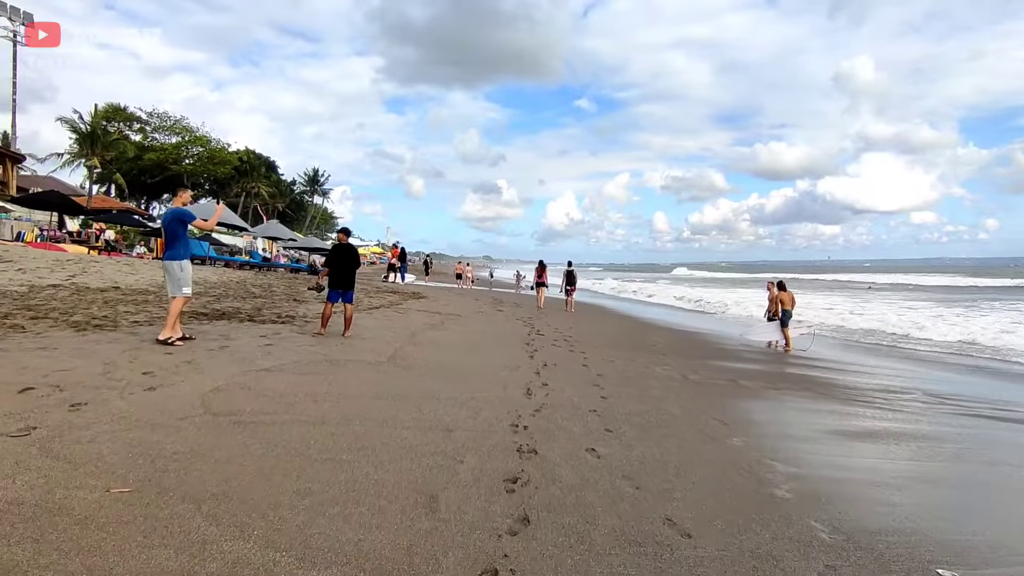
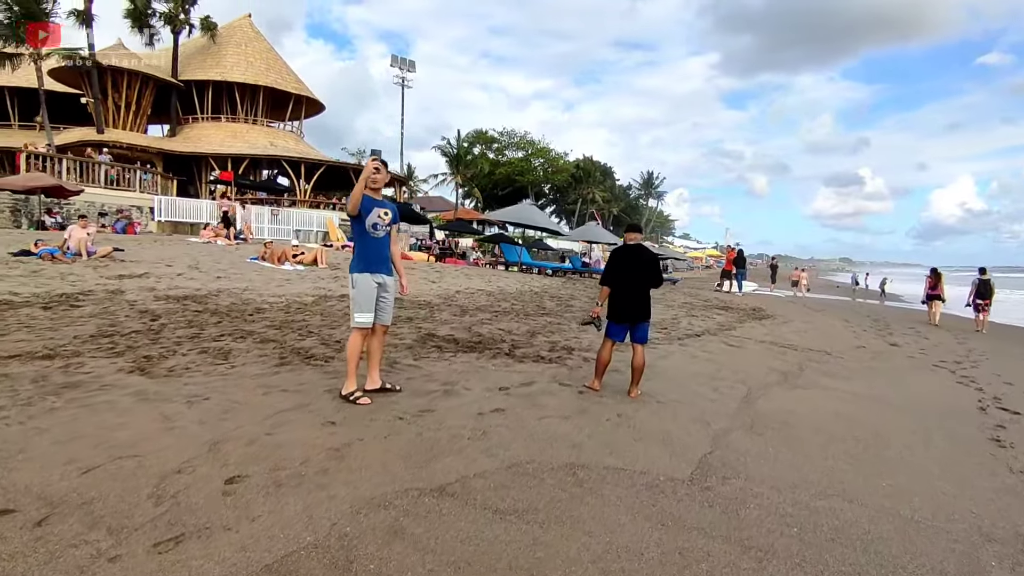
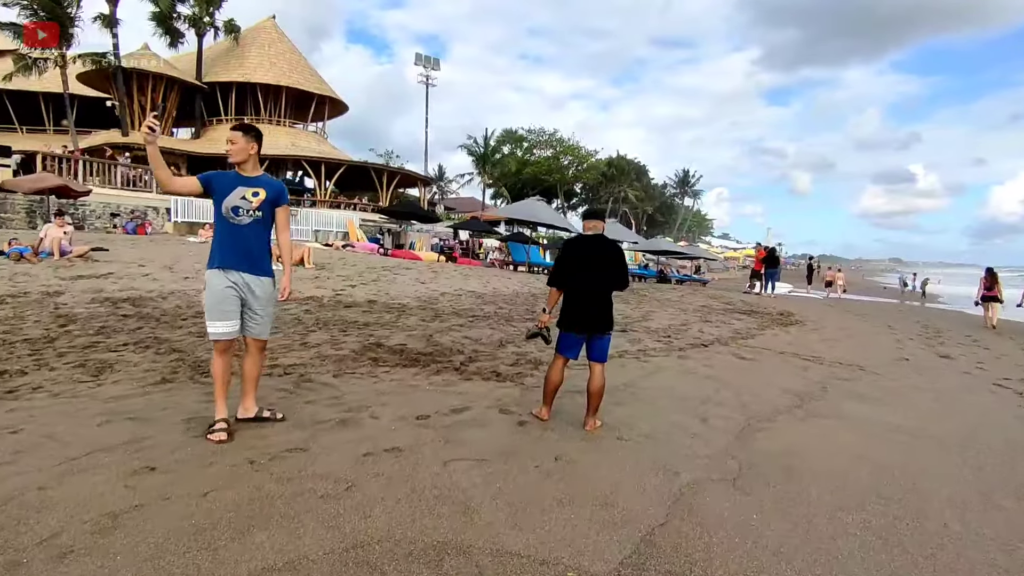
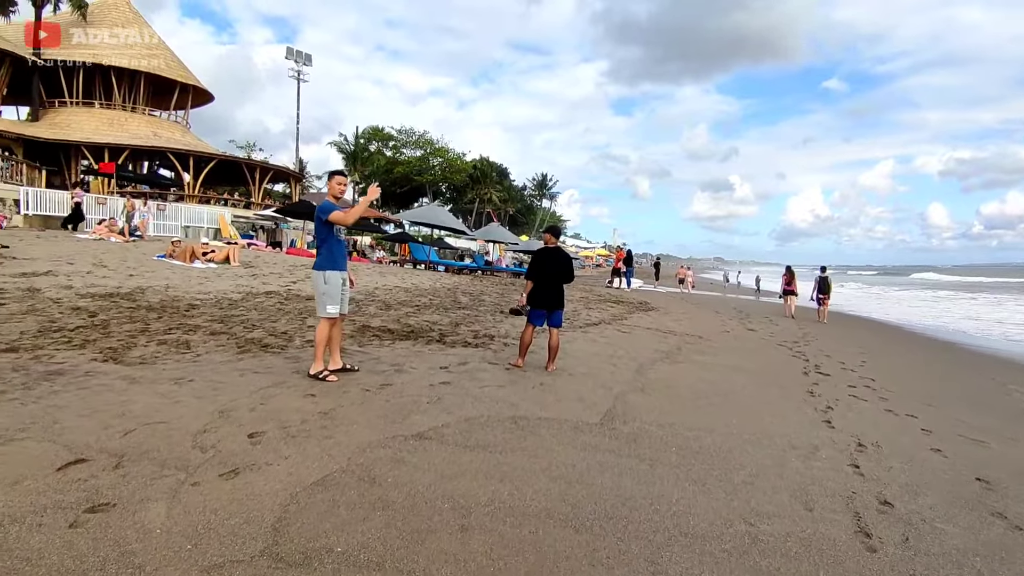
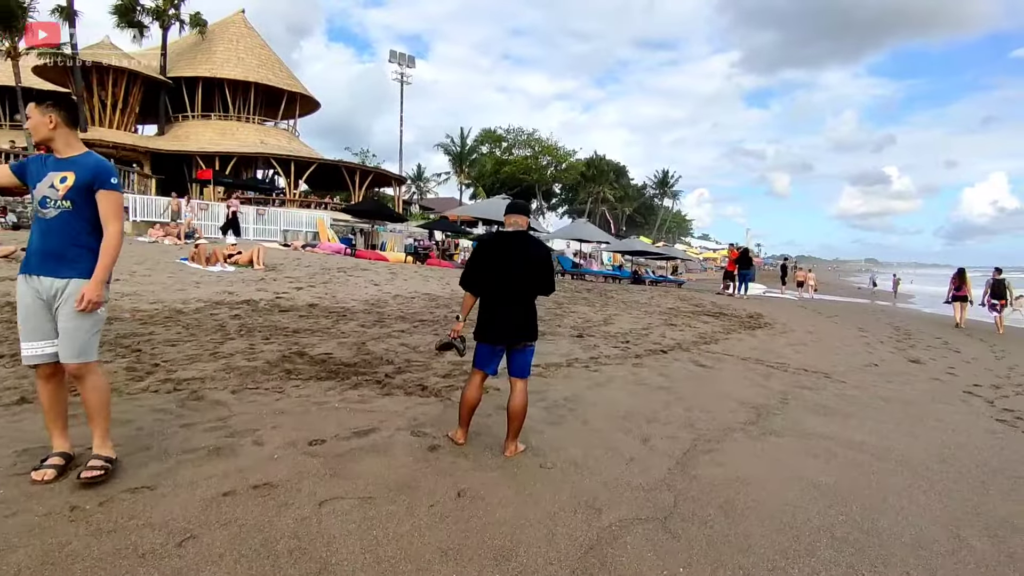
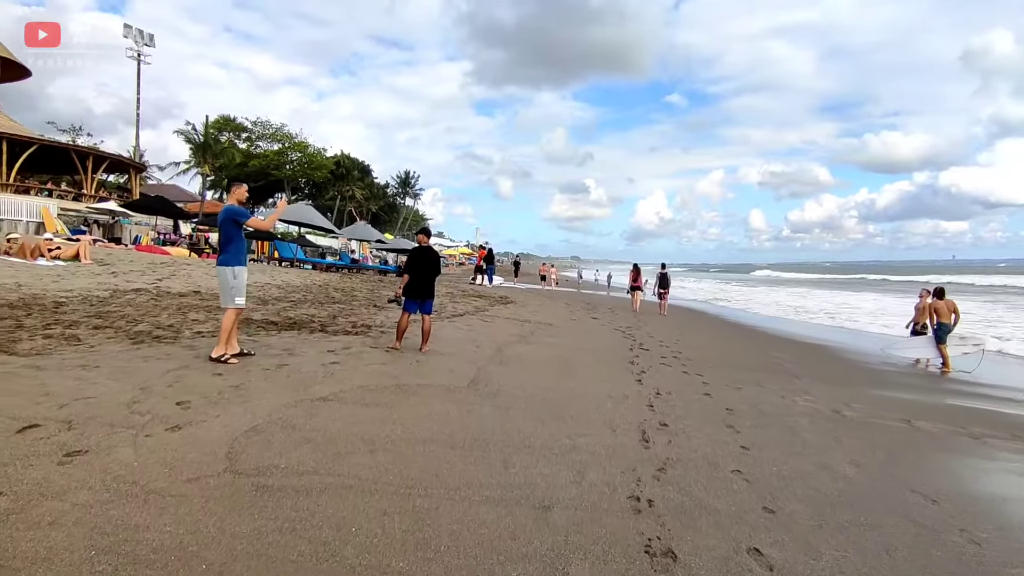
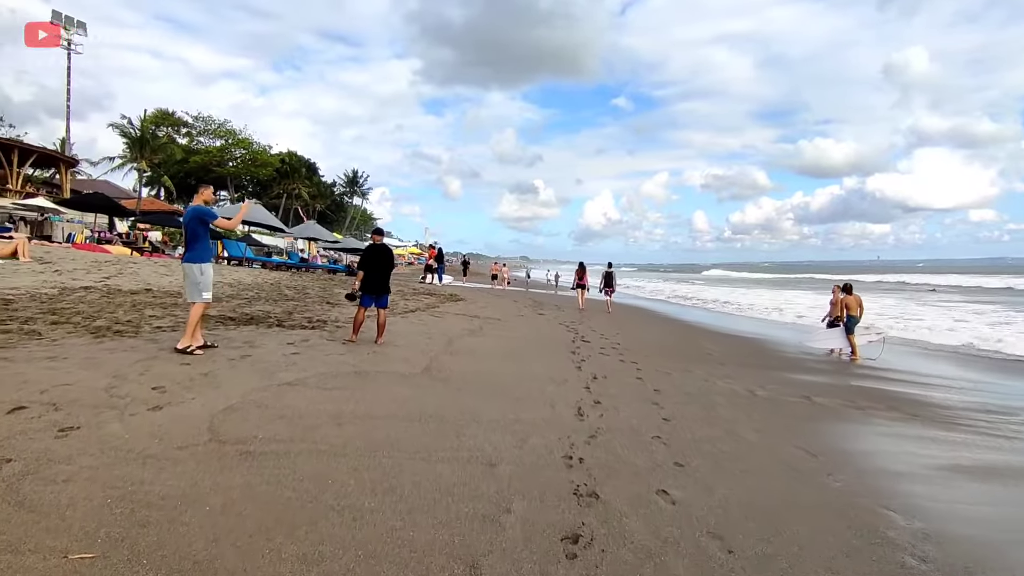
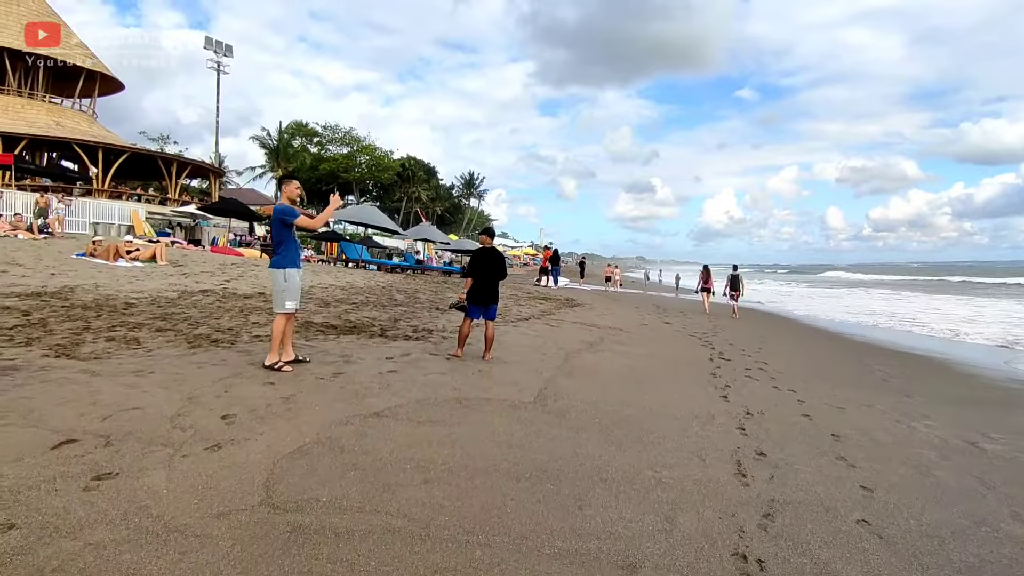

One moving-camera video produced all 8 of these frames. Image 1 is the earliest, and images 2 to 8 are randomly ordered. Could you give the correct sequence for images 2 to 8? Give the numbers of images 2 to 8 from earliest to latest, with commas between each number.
7, 6, 8, 4, 2, 3, 5
